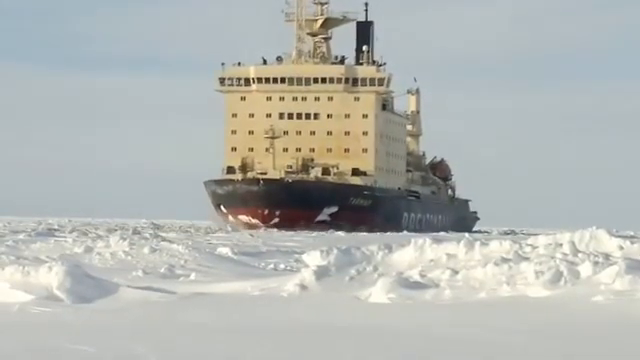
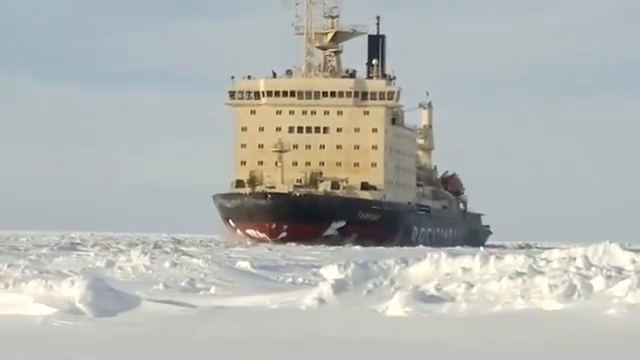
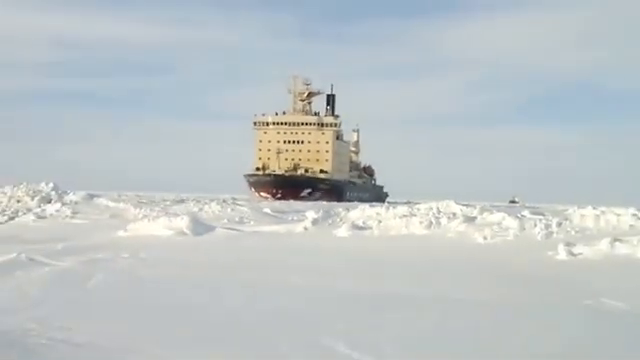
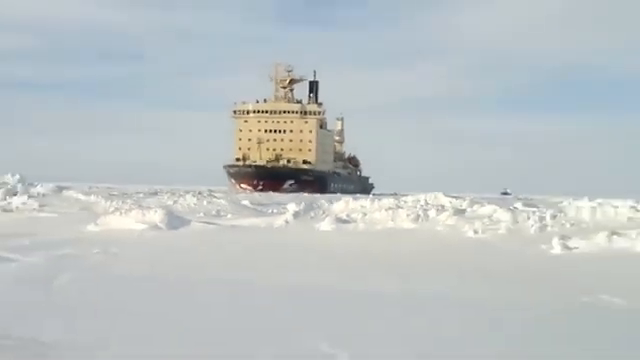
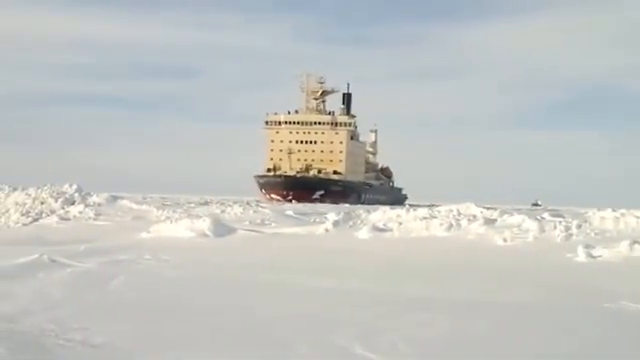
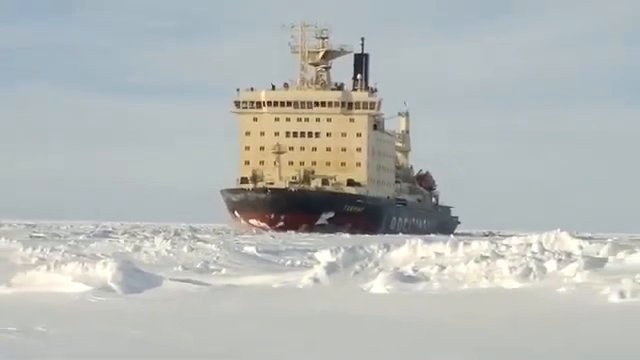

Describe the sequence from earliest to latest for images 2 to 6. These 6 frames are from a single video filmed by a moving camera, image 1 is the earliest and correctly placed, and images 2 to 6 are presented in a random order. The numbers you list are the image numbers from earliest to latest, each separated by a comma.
2, 6, 4, 3, 5
